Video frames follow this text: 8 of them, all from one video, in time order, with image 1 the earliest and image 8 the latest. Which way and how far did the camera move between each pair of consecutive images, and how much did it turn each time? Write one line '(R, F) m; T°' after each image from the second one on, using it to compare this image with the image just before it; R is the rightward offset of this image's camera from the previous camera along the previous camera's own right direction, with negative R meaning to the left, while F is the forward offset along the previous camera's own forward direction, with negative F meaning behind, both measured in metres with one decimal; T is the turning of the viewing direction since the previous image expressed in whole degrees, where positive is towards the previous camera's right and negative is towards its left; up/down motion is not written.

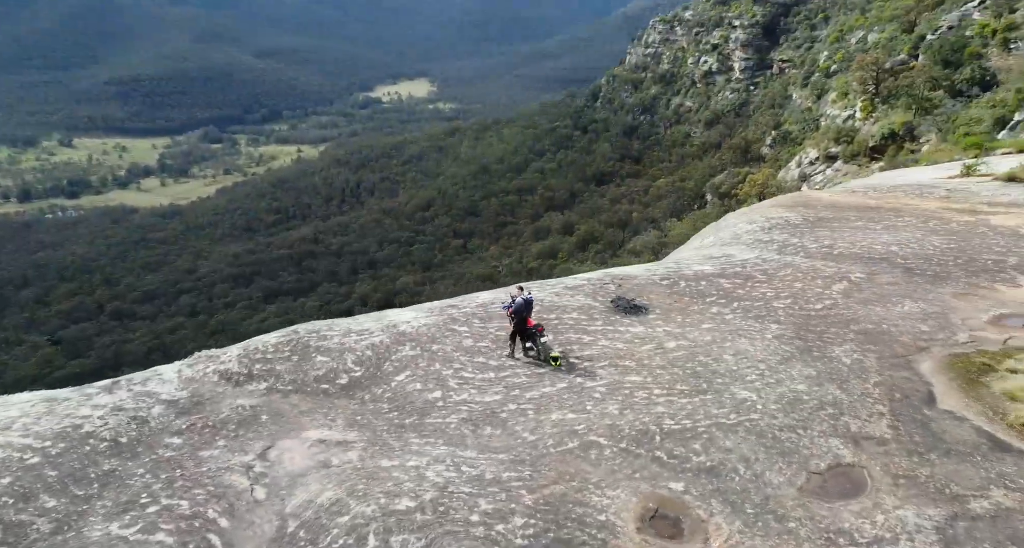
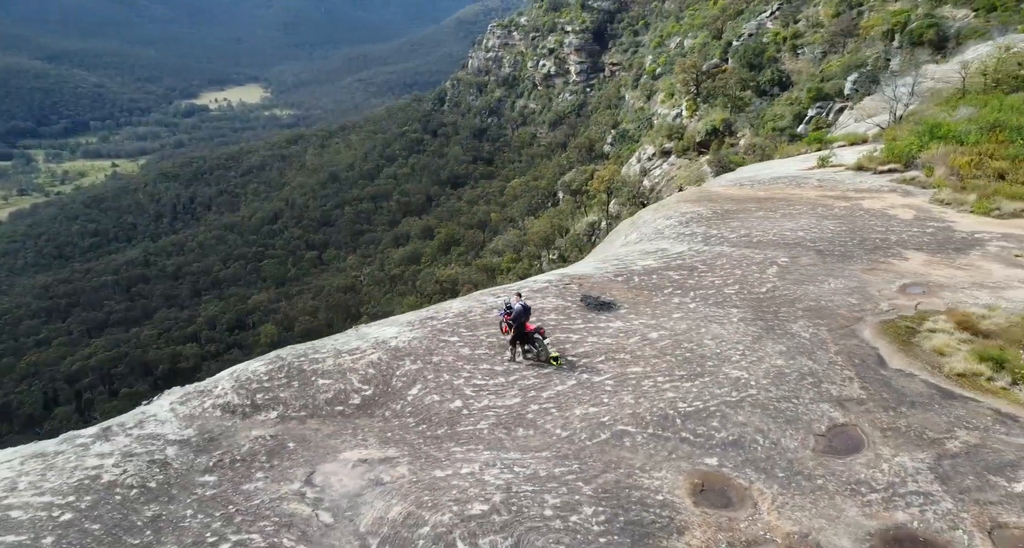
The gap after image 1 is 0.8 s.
(-1.5, 0.0) m; +11°
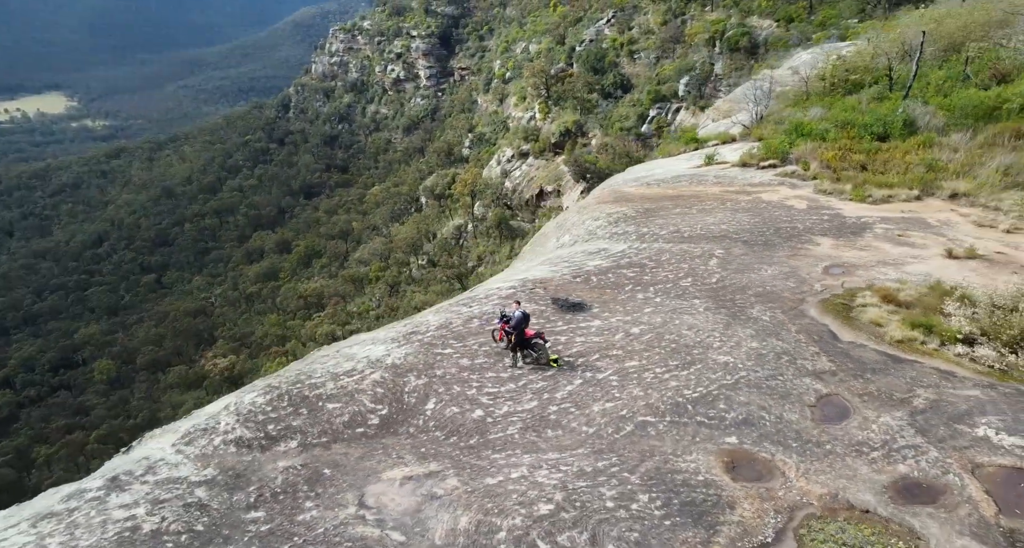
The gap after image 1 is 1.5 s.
(-1.5, 0.0) m; +10°
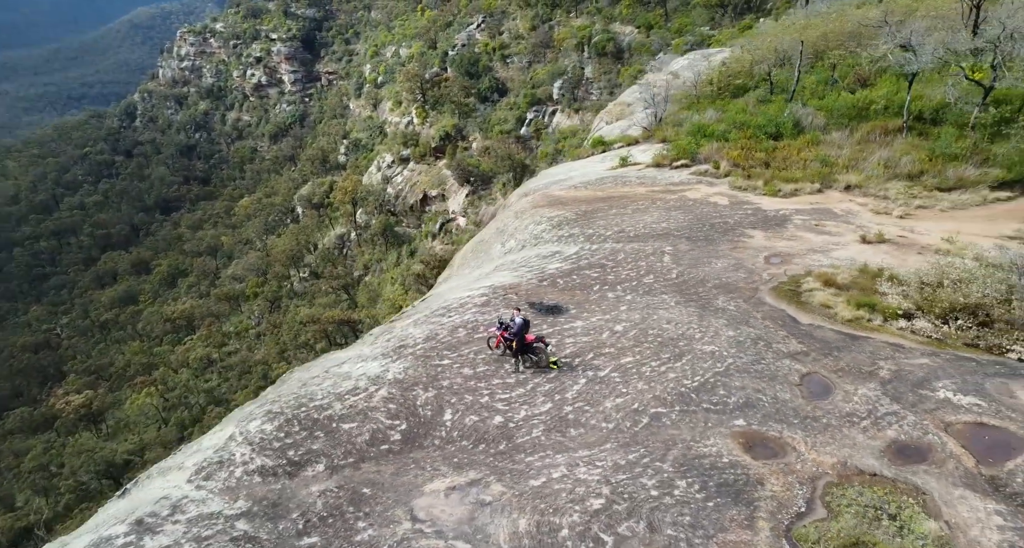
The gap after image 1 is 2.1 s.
(-1.2, 0.0) m; +9°
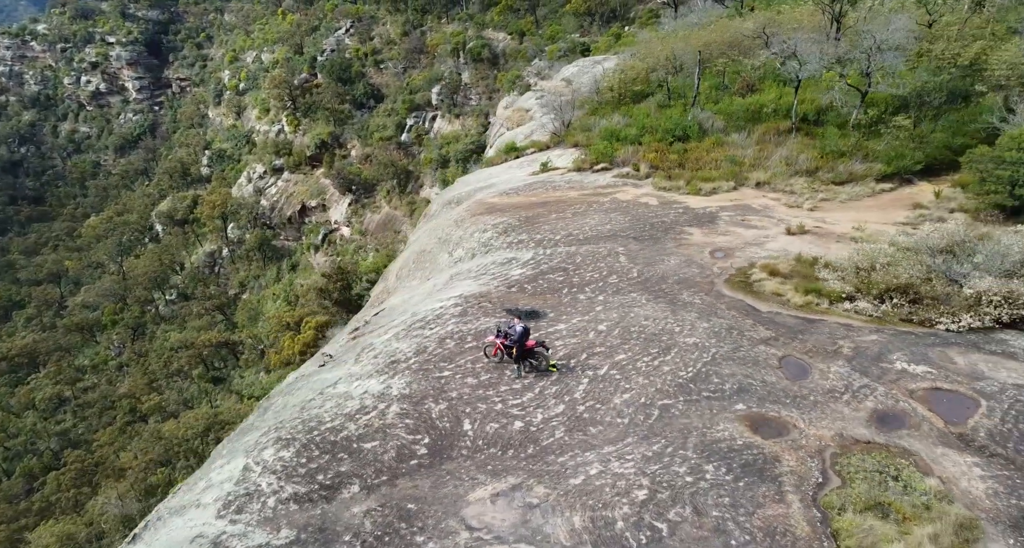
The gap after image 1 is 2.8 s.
(-1.2, 0.0) m; +9°
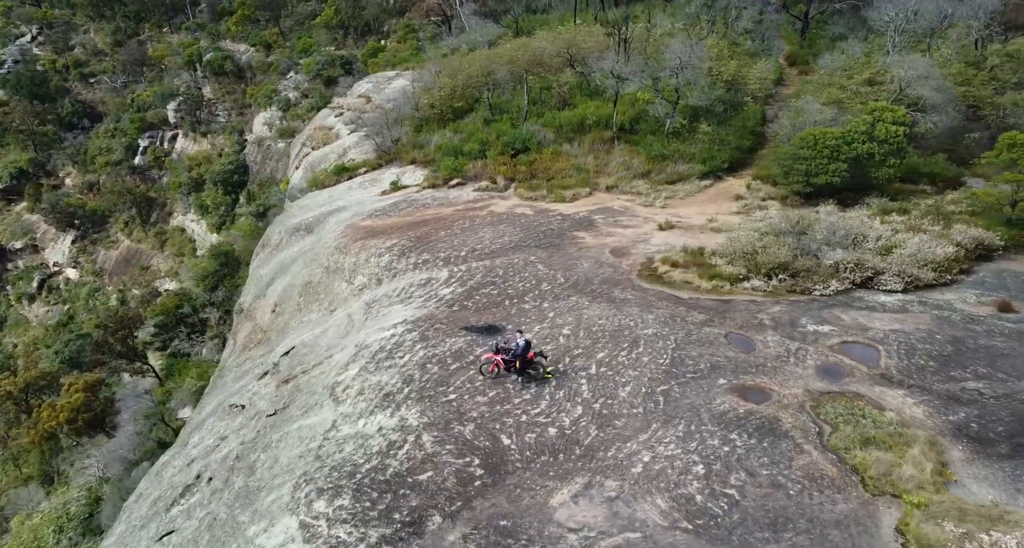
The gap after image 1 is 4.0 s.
(-2.4, +0.1) m; +16°
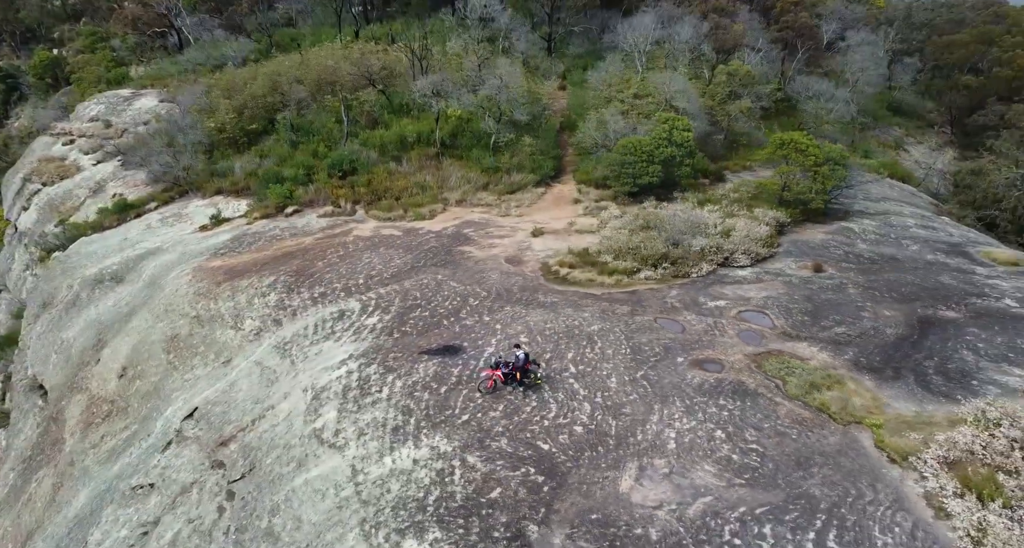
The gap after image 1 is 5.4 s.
(-2.6, +0.1) m; +18°
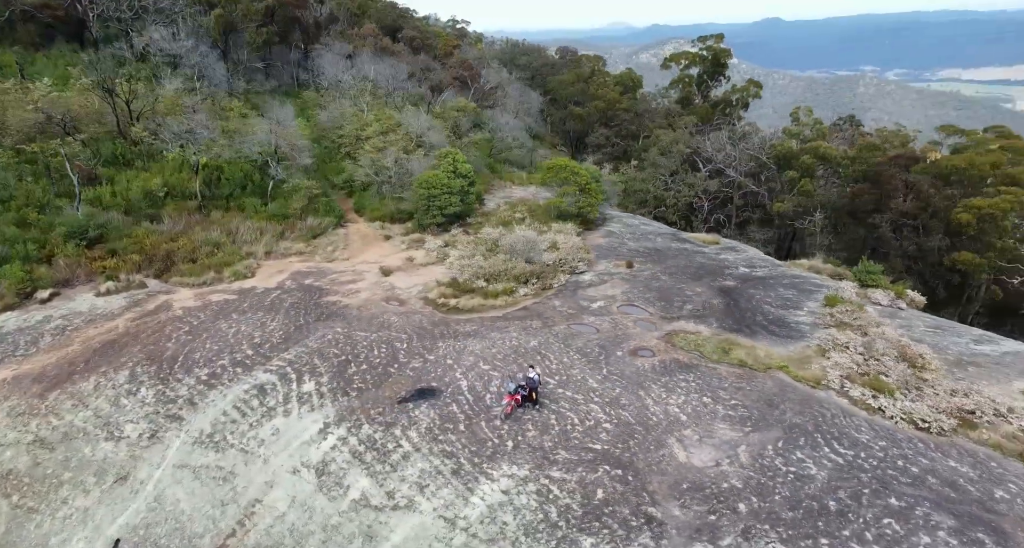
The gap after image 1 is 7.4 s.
(-4.0, -0.2) m; +24°
